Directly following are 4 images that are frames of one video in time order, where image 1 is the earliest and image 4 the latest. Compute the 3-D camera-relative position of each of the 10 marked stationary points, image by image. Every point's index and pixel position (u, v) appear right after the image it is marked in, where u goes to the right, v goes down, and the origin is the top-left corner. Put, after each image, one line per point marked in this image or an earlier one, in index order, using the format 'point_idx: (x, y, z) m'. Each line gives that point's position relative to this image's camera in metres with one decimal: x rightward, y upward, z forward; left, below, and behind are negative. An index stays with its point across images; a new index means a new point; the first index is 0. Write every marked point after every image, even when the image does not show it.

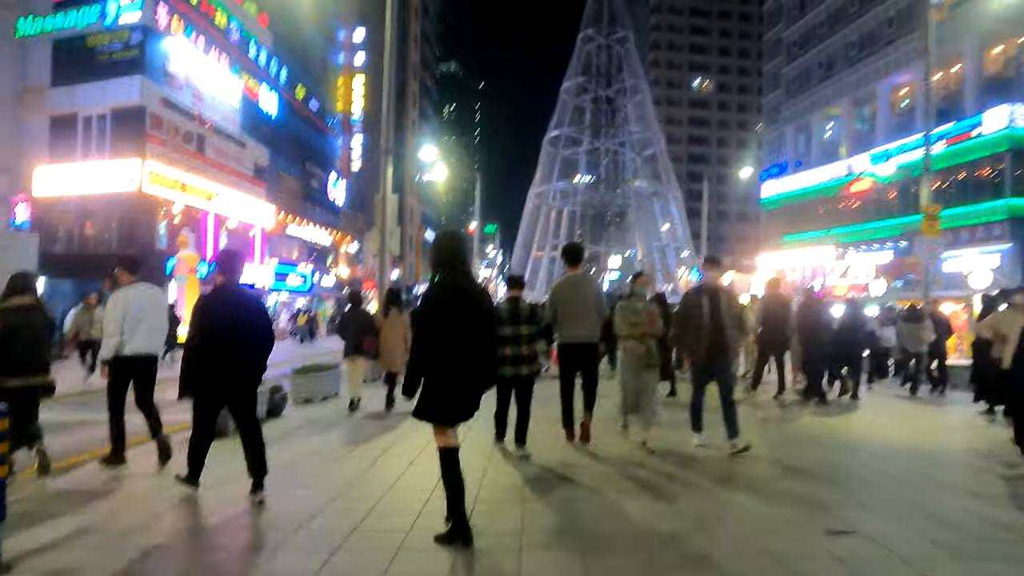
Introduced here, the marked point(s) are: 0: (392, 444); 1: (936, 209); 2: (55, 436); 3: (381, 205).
0: (-1.3, -1.8, +8.0) m
1: (+11.1, +2.1, +17.3) m
2: (-6.0, -1.9, +8.6) m
3: (-3.4, +2.2, +17.3) m
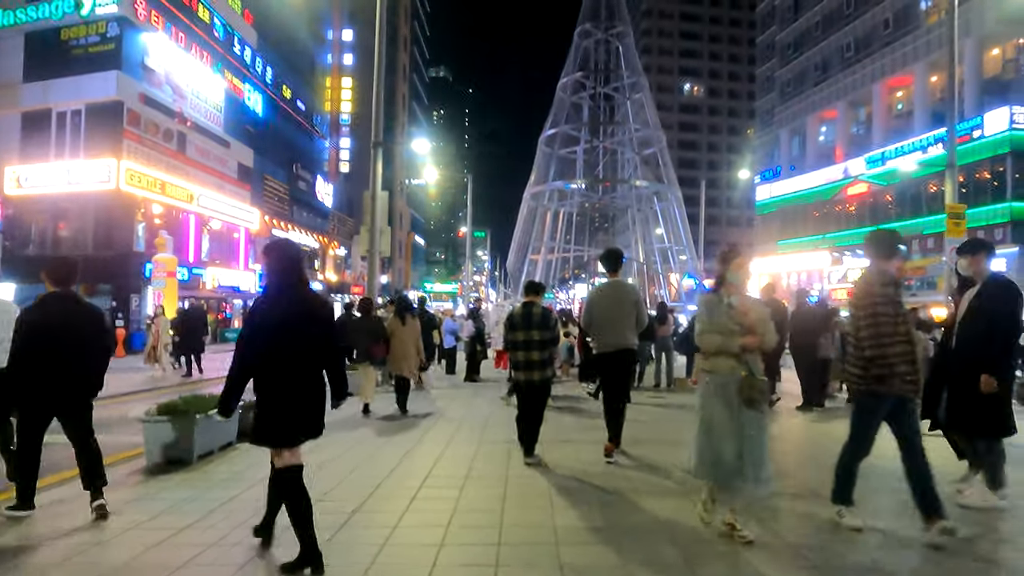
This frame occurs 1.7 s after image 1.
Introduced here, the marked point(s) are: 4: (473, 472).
0: (-1.2, -1.8, +6.7) m
1: (+11.1, +2.0, +16.3) m
2: (-5.8, -2.0, +7.3) m
3: (-3.5, +2.1, +16.0) m
4: (-0.4, -1.8, +6.4) m
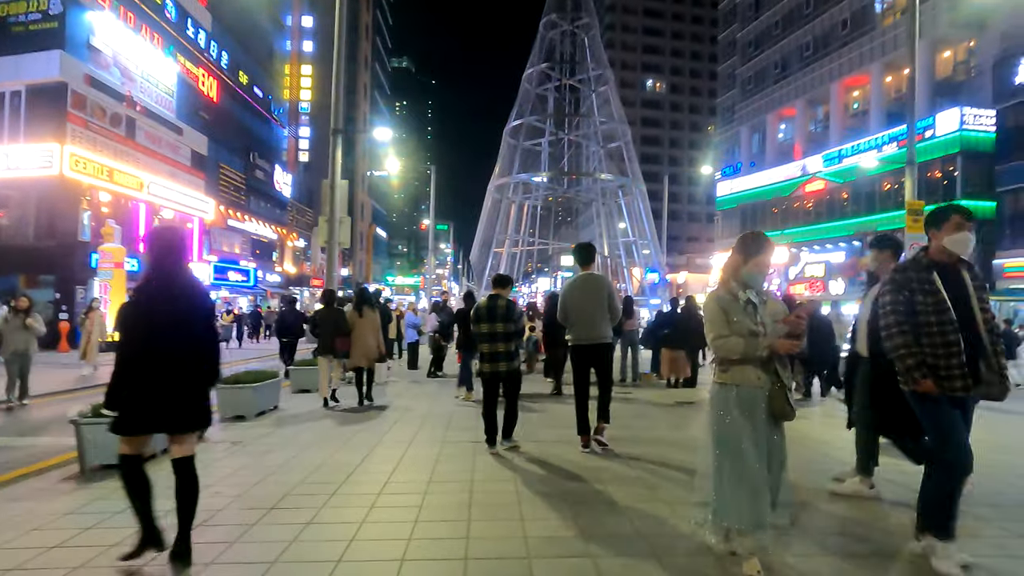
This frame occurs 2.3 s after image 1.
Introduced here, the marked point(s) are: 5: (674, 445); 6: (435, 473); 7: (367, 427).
0: (-1.5, -1.8, +6.3) m
1: (+10.2, +2.1, +16.5) m
2: (-6.2, -1.9, +6.7) m
3: (-4.3, +2.2, +15.5) m
4: (-0.7, -1.7, +6.0) m
5: (+2.0, -1.9, +8.1) m
6: (-0.7, -1.7, +6.1) m
7: (-2.1, -1.9, +9.3) m
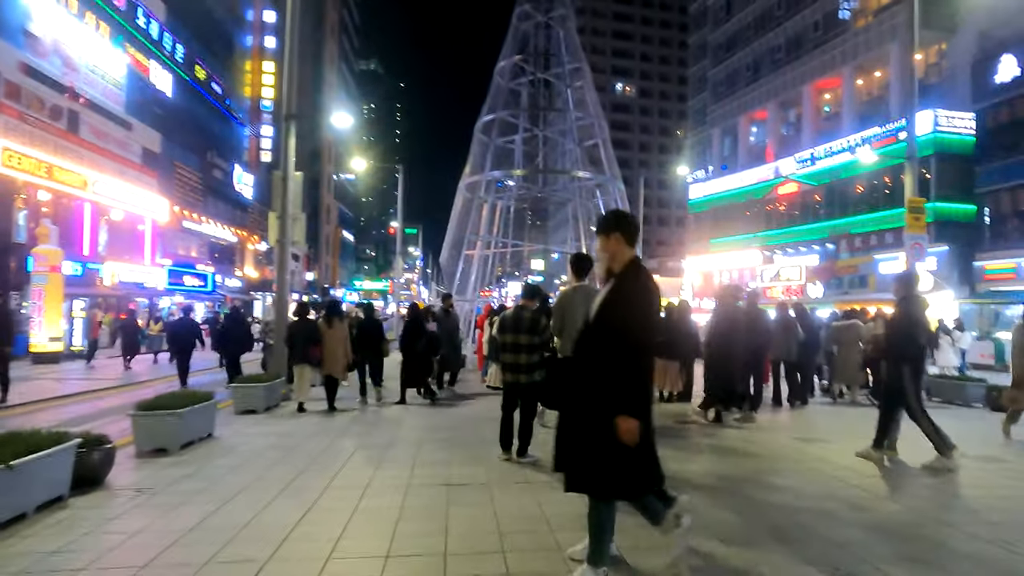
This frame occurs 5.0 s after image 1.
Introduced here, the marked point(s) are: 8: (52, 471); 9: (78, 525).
0: (-1.6, -1.8, +4.8) m
1: (+9.6, +2.0, +15.5) m
2: (-6.3, -1.9, +4.9) m
3: (-4.8, +2.1, +13.8) m
4: (-0.8, -1.8, +4.5) m
5: (+1.8, -1.9, +6.7) m
6: (-0.8, -1.8, +4.6) m
7: (-2.3, -2.0, +7.7) m
8: (-3.8, -1.5, +5.5) m
9: (-3.4, -1.8, +5.1) m
